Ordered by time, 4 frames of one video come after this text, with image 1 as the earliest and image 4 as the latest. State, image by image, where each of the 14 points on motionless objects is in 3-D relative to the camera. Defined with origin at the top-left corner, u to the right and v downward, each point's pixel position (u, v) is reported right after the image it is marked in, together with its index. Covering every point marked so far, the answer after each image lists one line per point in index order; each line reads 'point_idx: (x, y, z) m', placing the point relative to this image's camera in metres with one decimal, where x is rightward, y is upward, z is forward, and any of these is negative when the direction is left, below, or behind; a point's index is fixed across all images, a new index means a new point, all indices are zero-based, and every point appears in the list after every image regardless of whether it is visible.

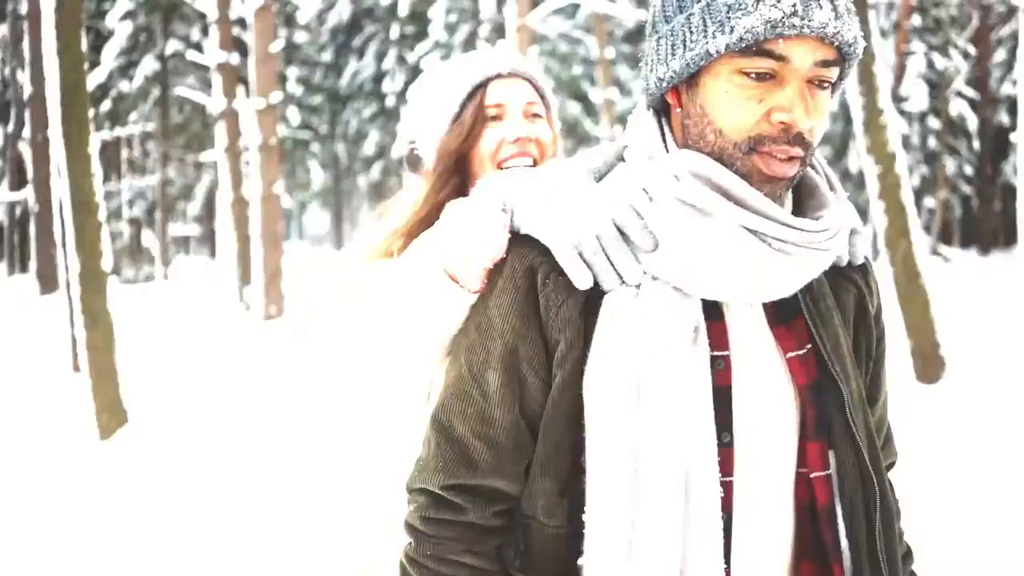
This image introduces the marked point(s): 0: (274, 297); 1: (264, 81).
0: (-3.3, -0.1, +14.5) m
1: (-3.5, +2.9, +14.7) m
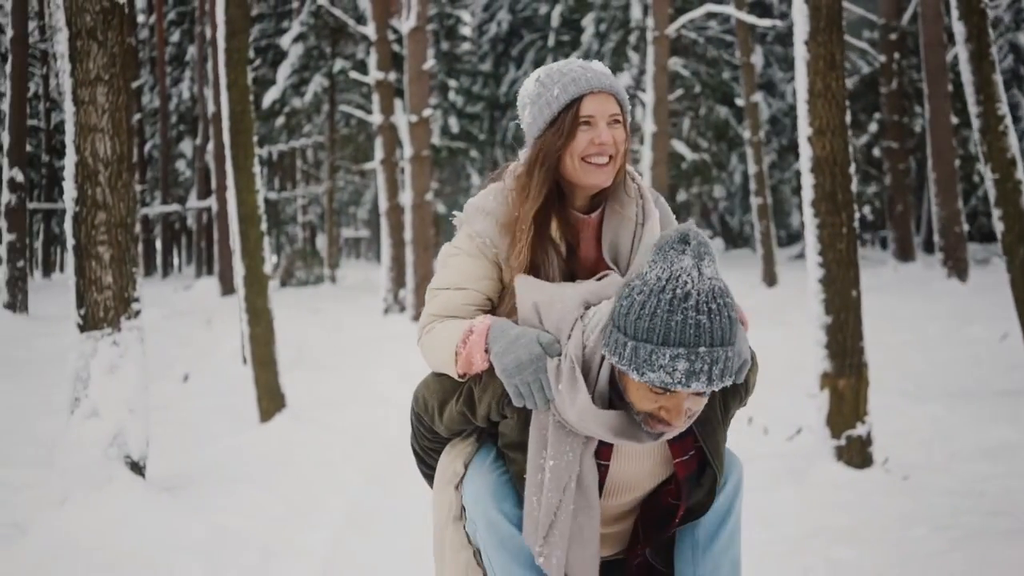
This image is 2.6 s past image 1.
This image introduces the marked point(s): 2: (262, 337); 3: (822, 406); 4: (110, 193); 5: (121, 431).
0: (-1.3, -0.1, +15.6) m
1: (-1.5, +2.9, +15.9) m
2: (-2.1, -0.4, +8.8) m
3: (+1.9, -0.7, +6.3) m
4: (-2.4, +0.6, +6.2) m
5: (-2.3, -0.8, +6.2) m
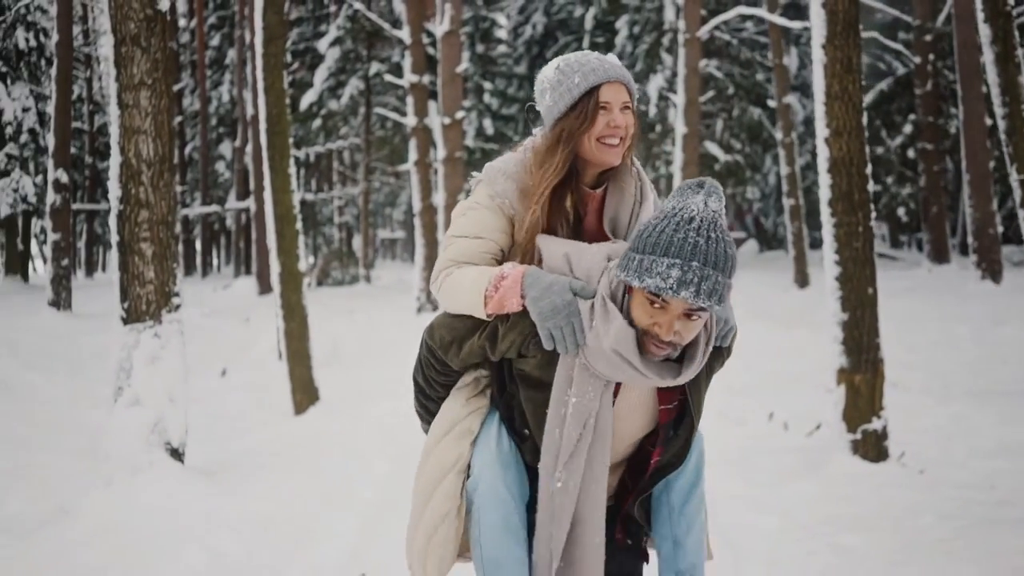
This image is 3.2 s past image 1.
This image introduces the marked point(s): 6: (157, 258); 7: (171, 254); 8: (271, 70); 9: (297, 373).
0: (-0.8, -0.1, +15.8) m
1: (-1.0, +2.9, +16.1) m
2: (-1.9, -0.4, +9.0) m
3: (+2.0, -0.7, +6.5) m
4: (-2.2, +0.6, +6.5) m
5: (-2.2, -0.8, +6.5) m
6: (-2.2, +0.2, +6.5) m
7: (-2.1, +0.2, +6.4) m
8: (-1.9, +1.8, +8.5) m
9: (-1.9, -0.7, +9.2) m
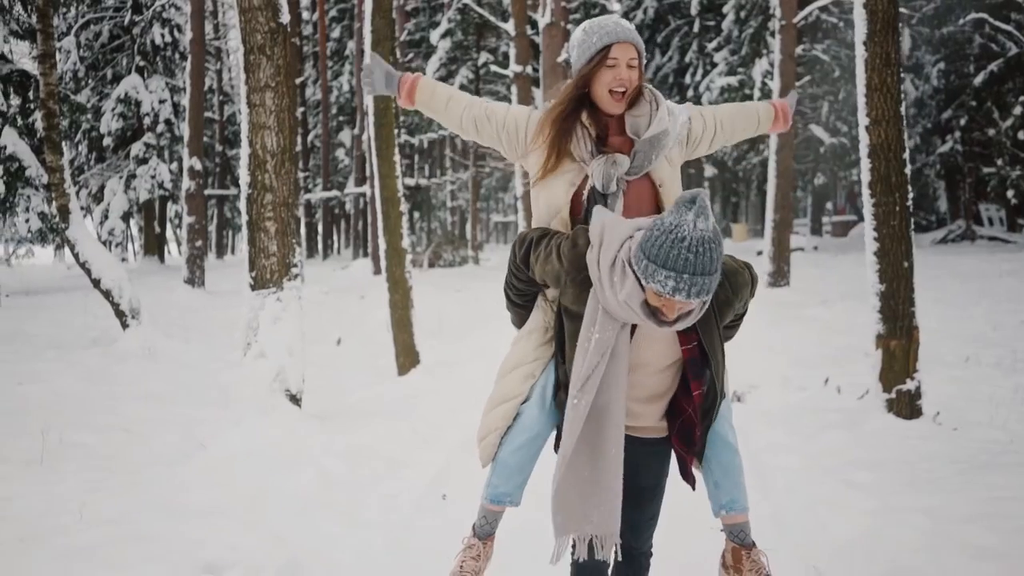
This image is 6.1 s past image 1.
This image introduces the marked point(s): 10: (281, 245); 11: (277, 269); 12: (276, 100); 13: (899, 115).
0: (+0.7, +0.2, +16.7) m
1: (+0.6, +3.2, +17.0) m
2: (-1.1, -0.1, +10.1) m
3: (+2.5, -0.5, +7.2) m
4: (-1.7, +0.8, +7.6) m
5: (-1.7, -0.6, +7.7) m
6: (-1.7, +0.4, +7.7) m
7: (-1.6, +0.4, +7.5) m
8: (-1.2, +2.0, +9.5) m
9: (-1.1, -0.5, +10.3) m
10: (-1.7, +0.3, +7.7) m
11: (-1.7, +0.1, +7.7) m
12: (-1.7, +1.4, +7.6) m
13: (+2.6, +1.1, +6.9) m
